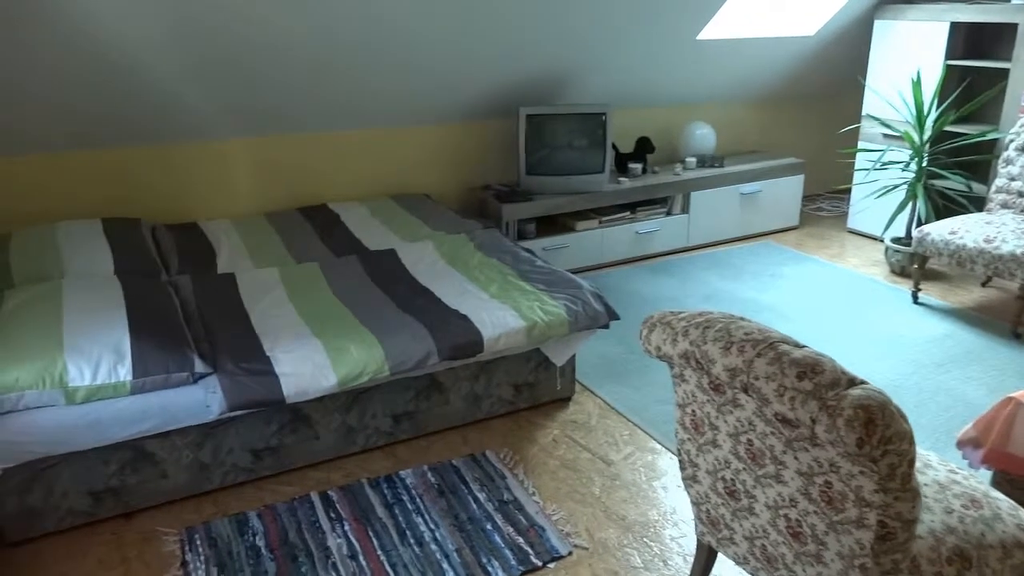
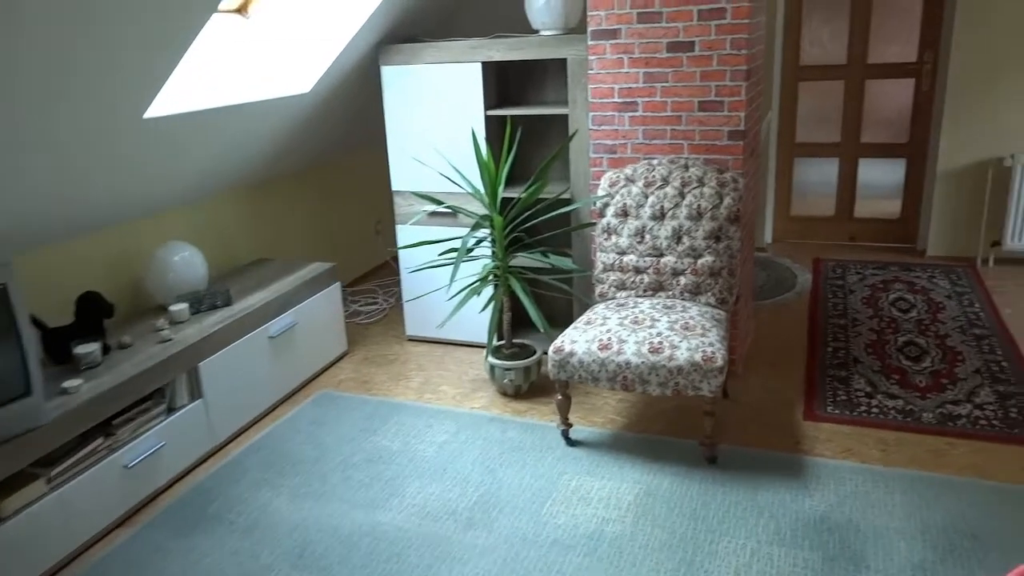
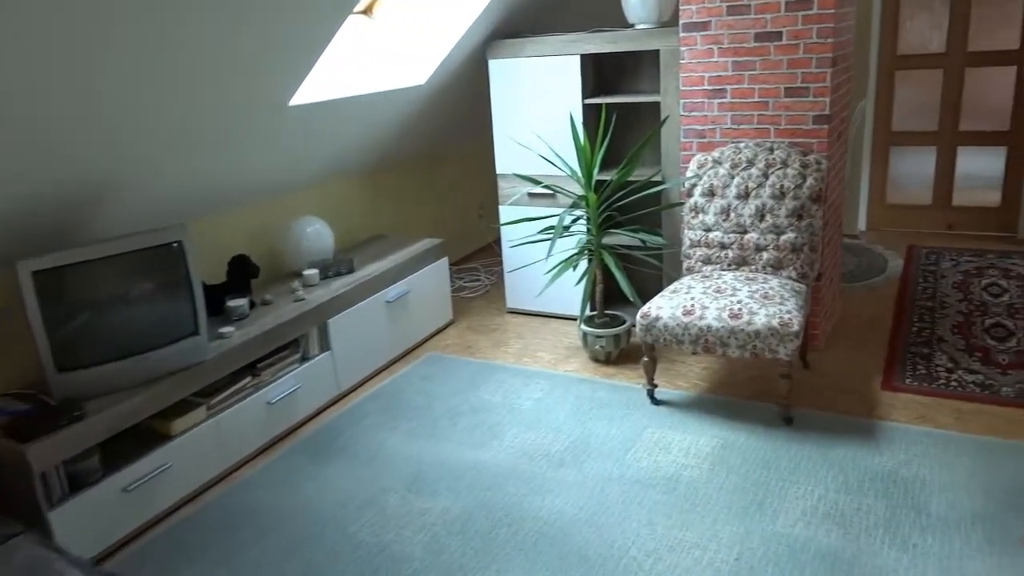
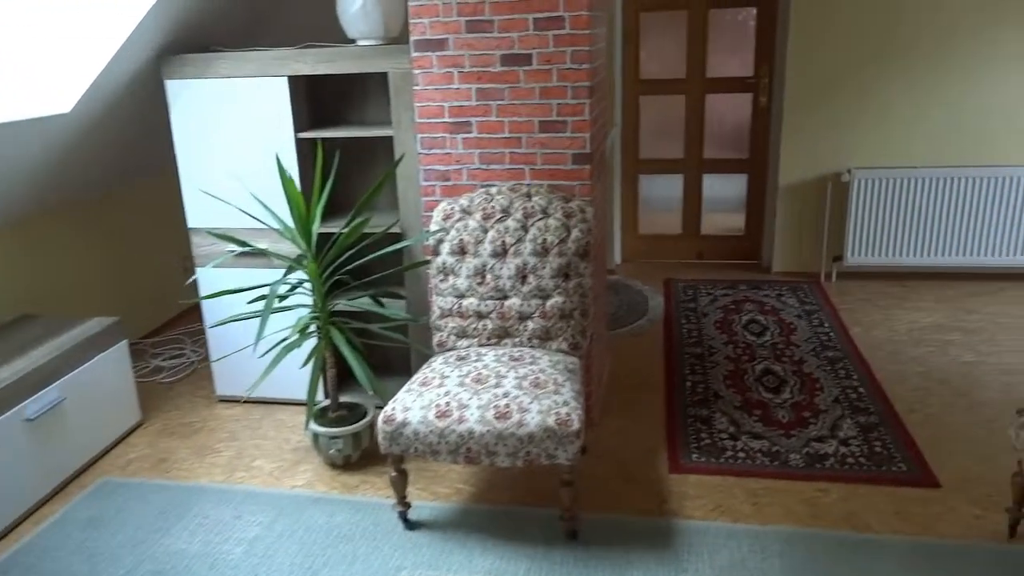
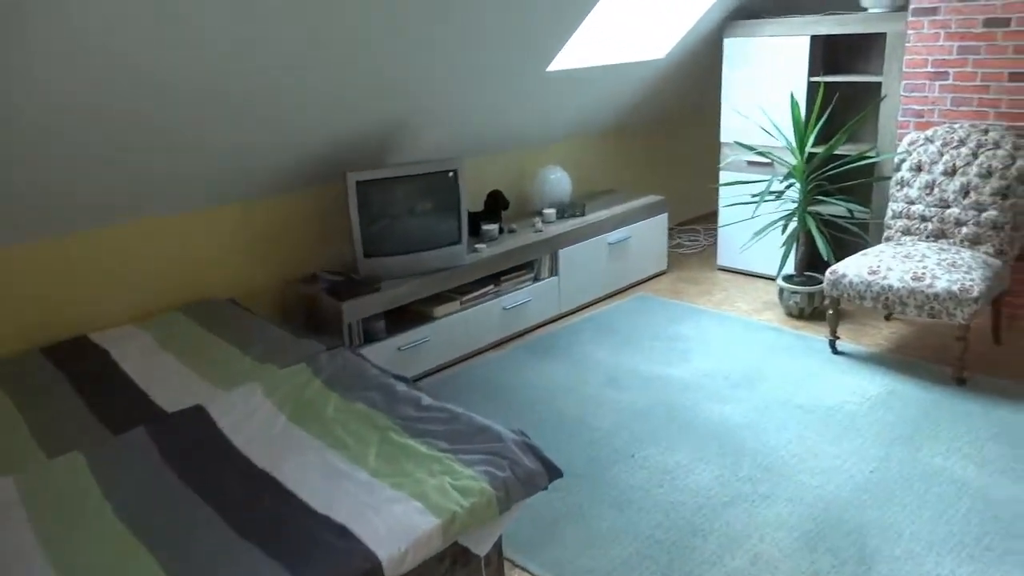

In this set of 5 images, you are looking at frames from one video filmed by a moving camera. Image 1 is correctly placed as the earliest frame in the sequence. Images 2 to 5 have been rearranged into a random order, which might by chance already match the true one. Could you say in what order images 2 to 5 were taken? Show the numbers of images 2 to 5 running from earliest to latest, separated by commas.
5, 3, 2, 4
